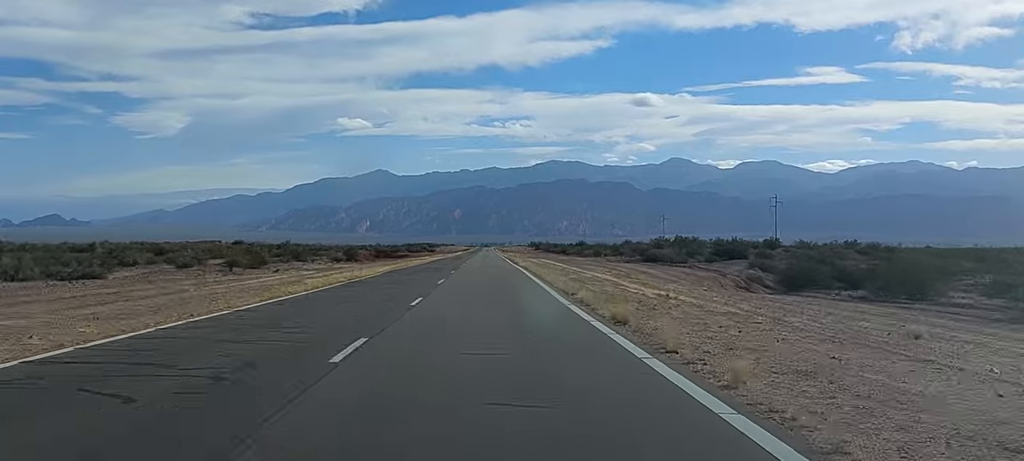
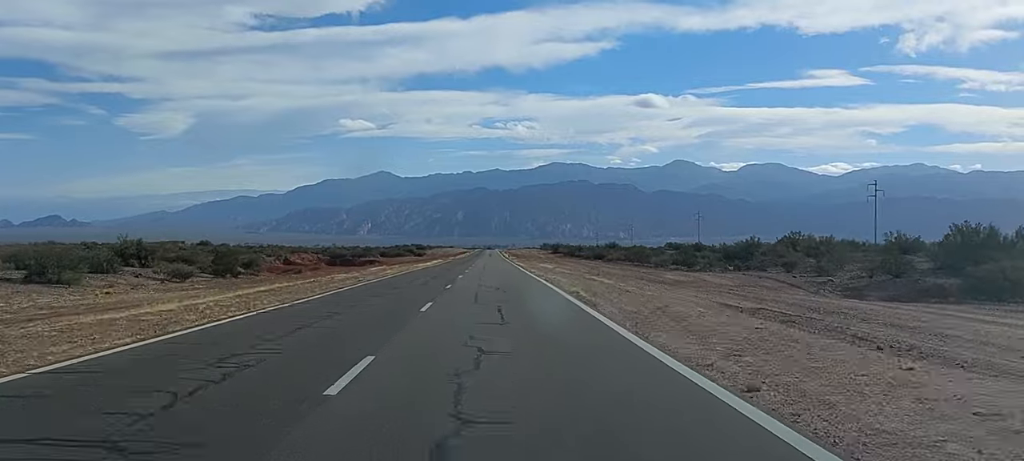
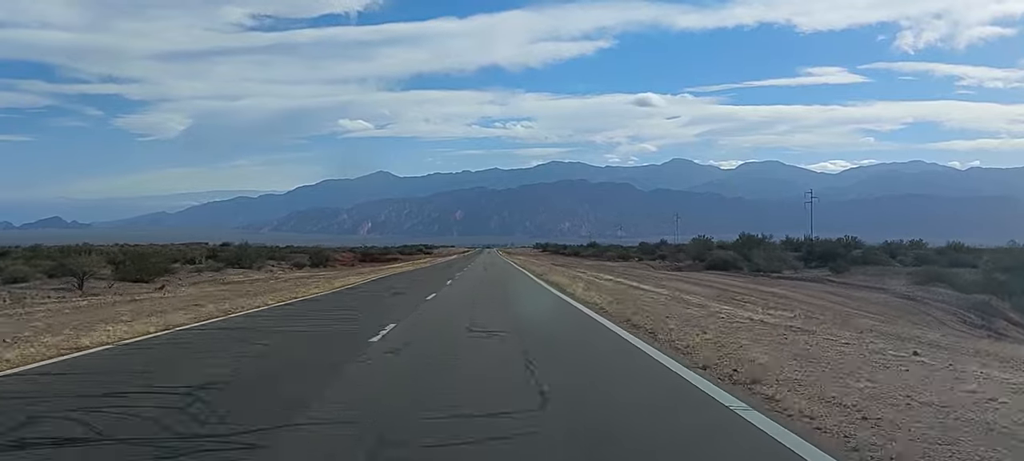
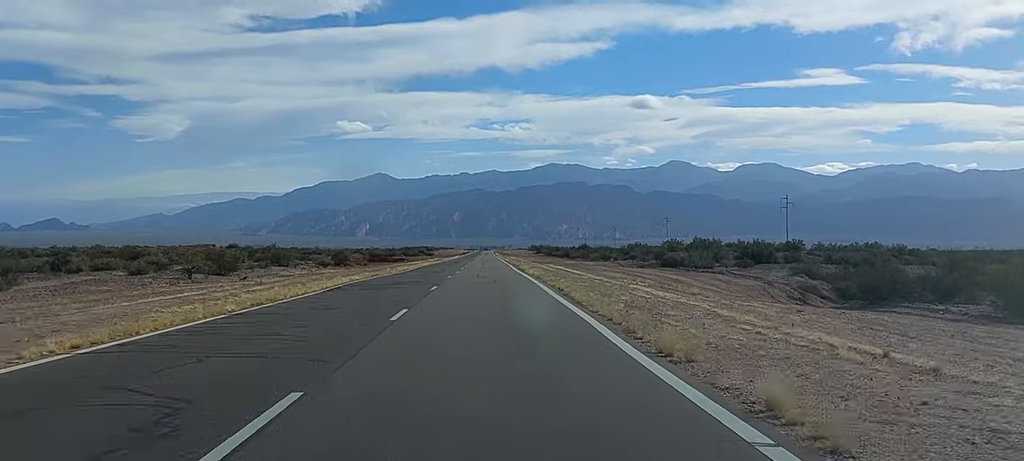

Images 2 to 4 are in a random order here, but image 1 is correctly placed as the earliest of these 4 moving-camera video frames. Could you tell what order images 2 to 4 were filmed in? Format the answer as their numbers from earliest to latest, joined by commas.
4, 3, 2
